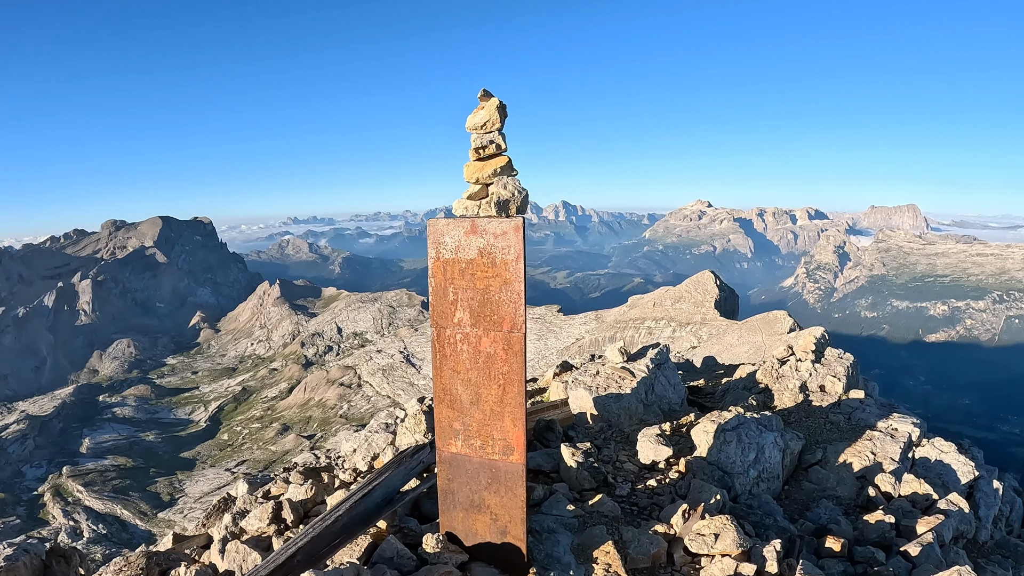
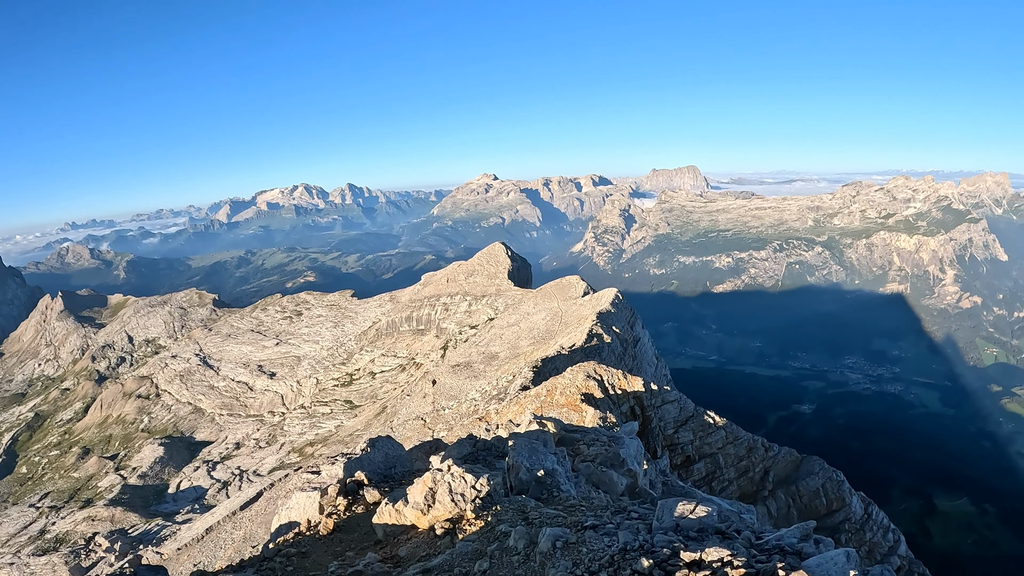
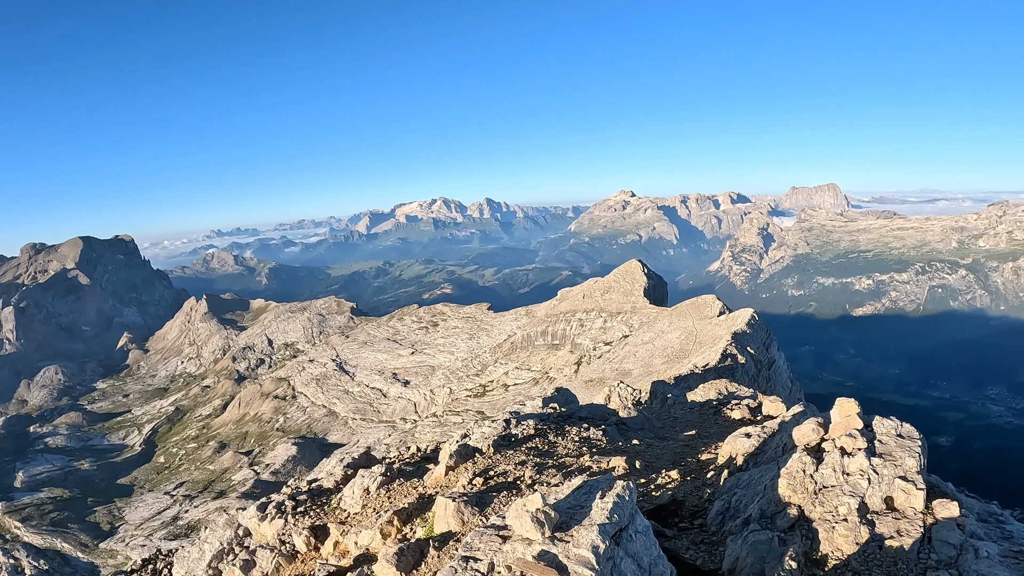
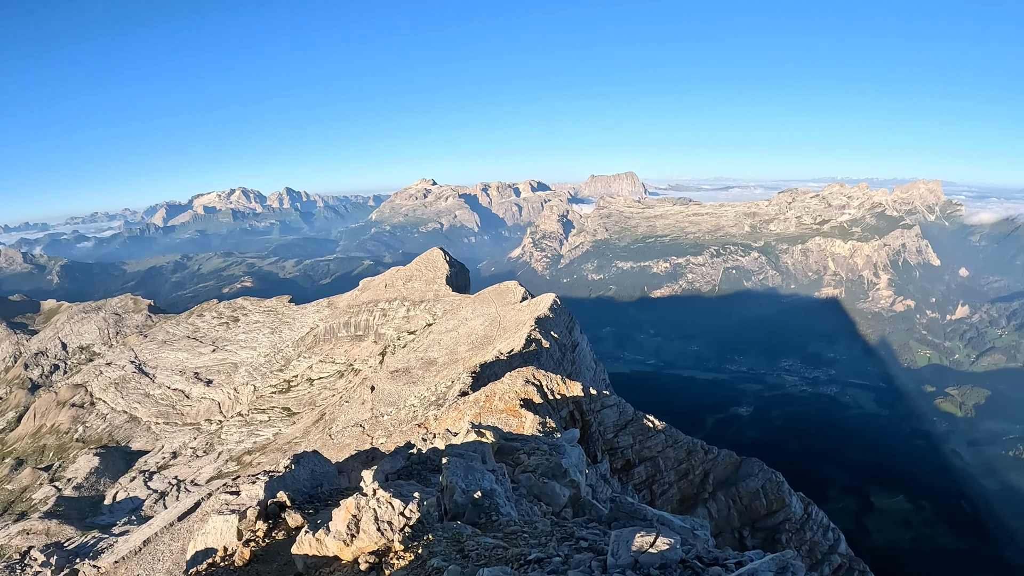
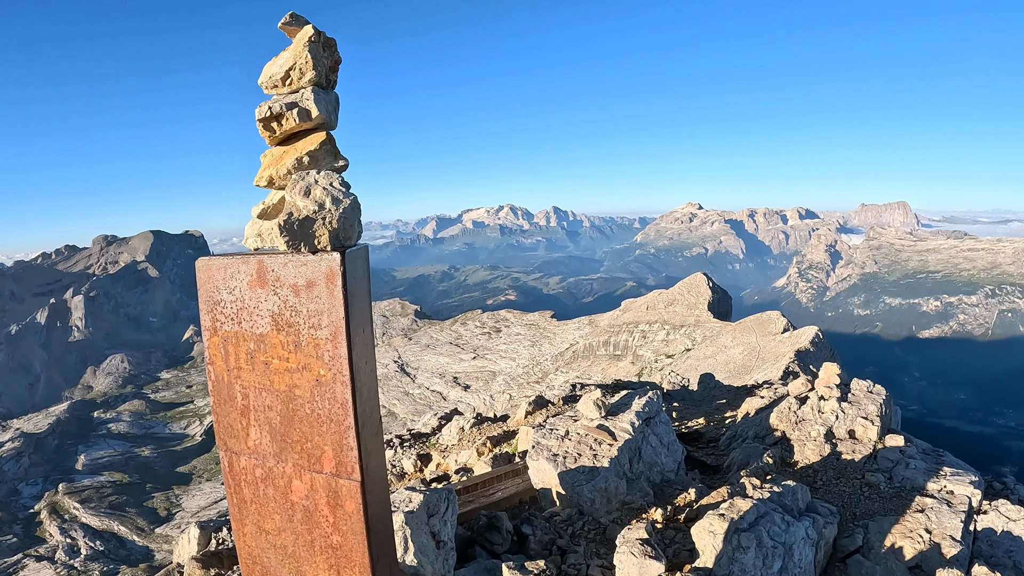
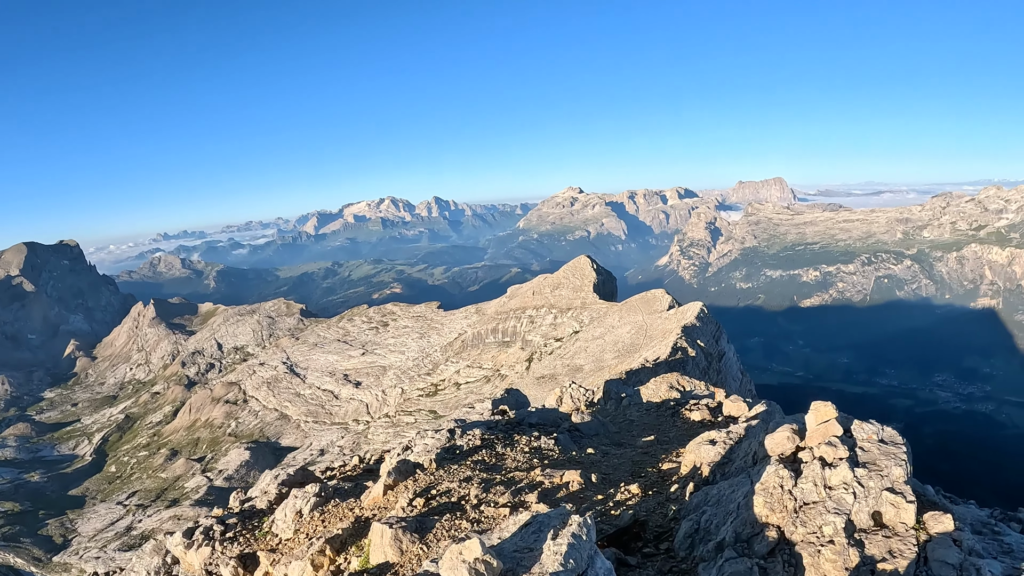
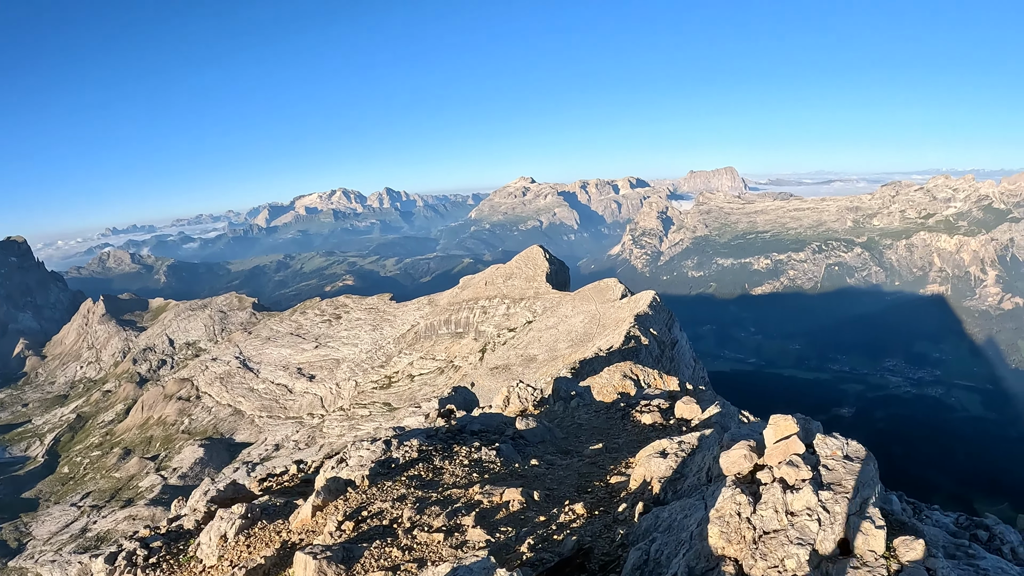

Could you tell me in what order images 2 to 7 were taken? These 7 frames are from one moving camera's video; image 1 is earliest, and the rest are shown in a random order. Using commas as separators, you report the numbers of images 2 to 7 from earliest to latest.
5, 3, 6, 7, 2, 4
